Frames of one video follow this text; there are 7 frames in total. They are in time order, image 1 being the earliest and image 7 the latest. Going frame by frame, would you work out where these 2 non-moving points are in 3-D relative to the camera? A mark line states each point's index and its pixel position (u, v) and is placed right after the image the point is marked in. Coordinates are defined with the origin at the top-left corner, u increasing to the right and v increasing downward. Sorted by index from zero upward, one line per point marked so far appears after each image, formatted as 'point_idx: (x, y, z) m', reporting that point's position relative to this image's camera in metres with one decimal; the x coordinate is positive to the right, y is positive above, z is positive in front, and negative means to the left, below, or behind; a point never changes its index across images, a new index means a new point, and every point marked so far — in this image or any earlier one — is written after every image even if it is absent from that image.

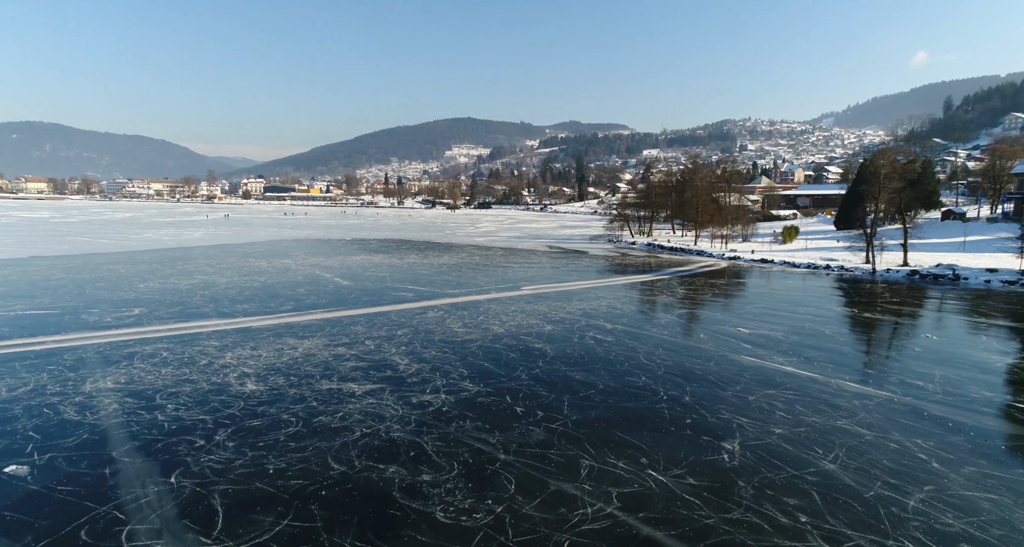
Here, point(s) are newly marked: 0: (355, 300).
0: (-3.3, -0.6, +11.5) m
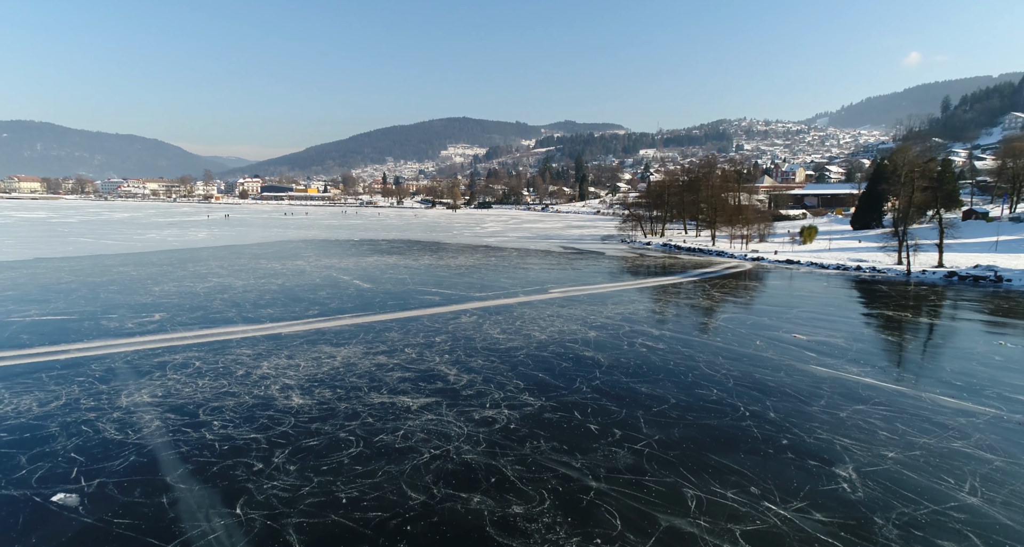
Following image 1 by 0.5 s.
0: (-2.7, -0.6, +11.2) m
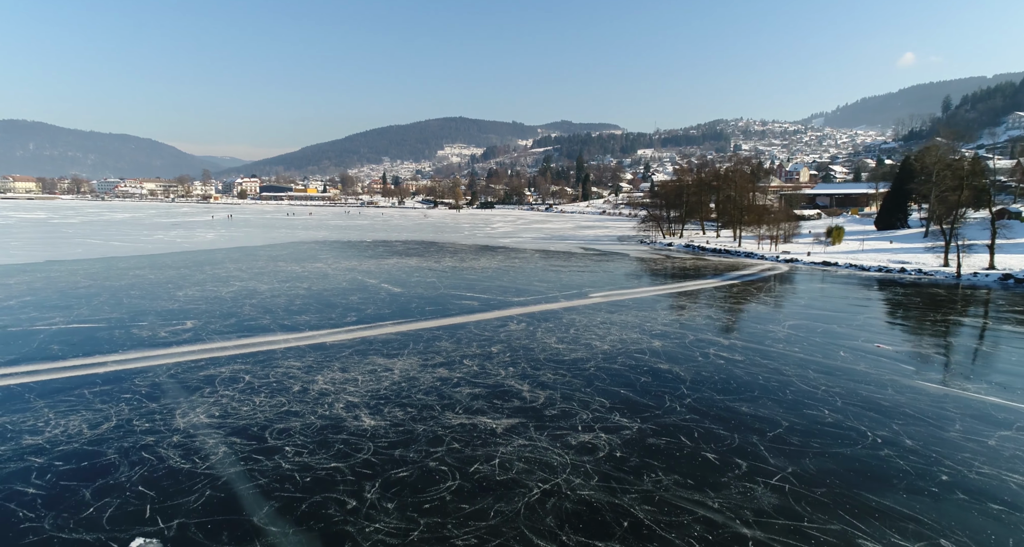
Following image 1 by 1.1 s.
0: (-1.9, -0.7, +10.8) m
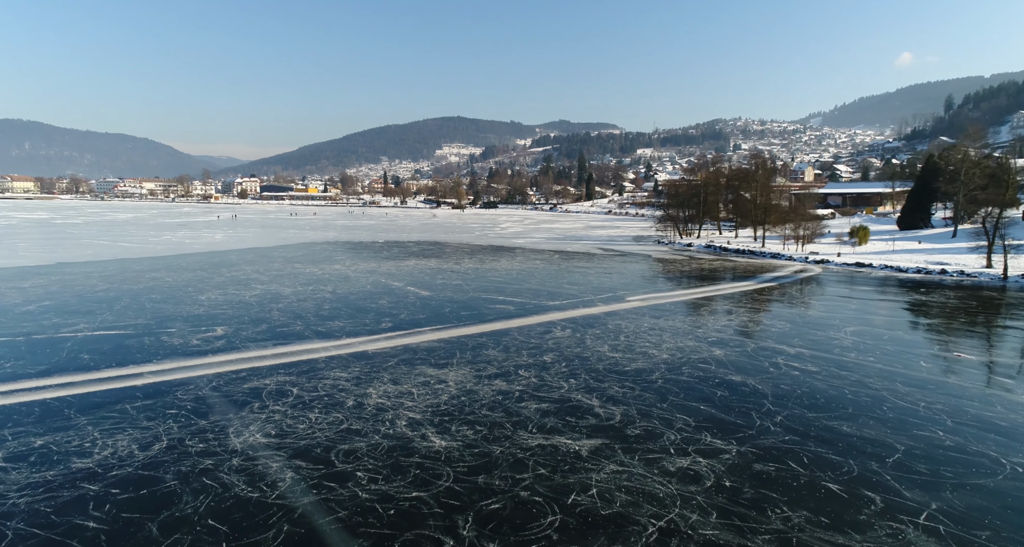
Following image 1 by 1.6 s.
0: (-1.1, -0.8, +10.5) m
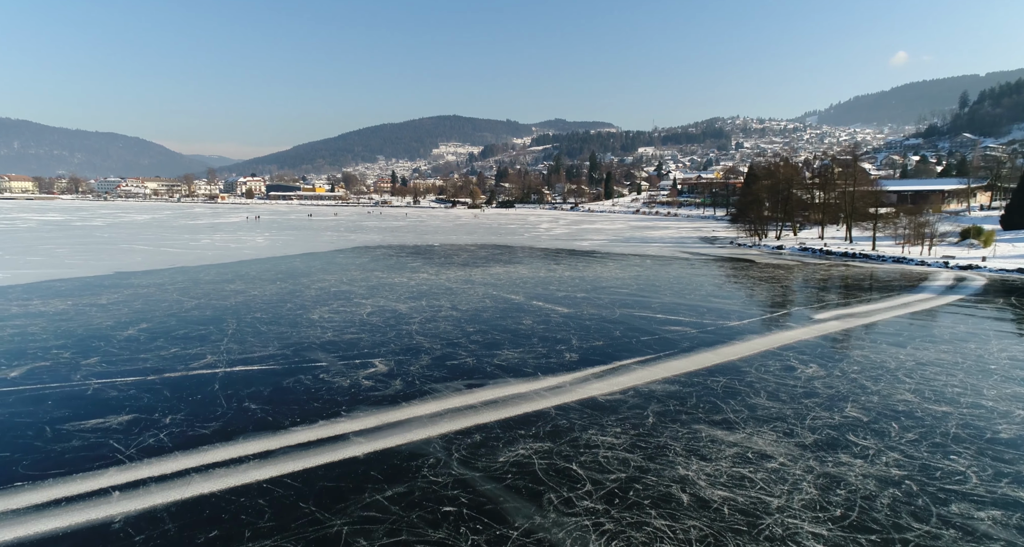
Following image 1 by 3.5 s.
0: (+2.0, -1.1, +9.0) m
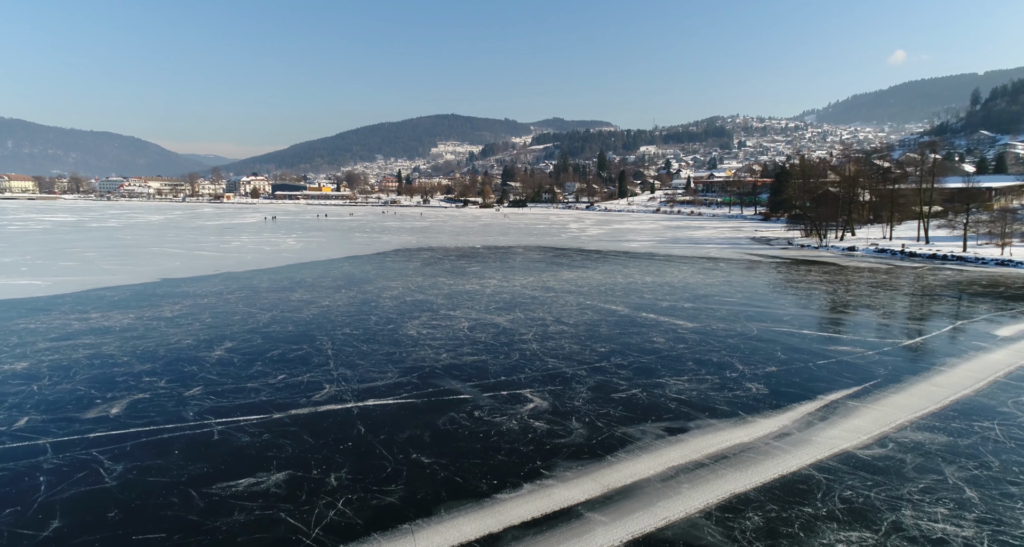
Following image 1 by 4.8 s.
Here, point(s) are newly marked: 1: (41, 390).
0: (+4.2, -1.3, +7.7) m
1: (-6.7, -1.7, +7.8) m
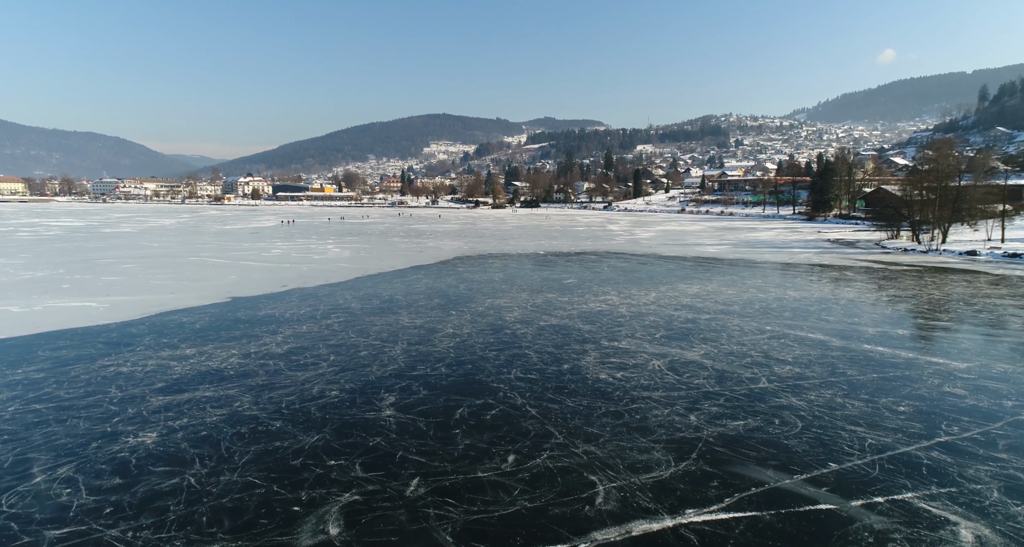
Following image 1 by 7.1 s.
0: (+7.6, -1.7, +5.2) m
1: (-3.2, -2.2, +5.8) m
